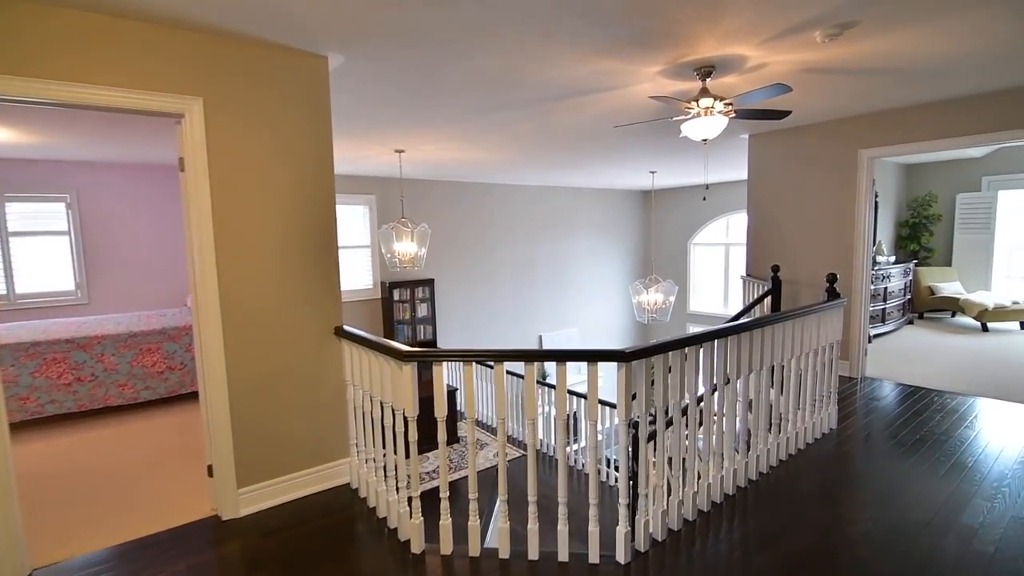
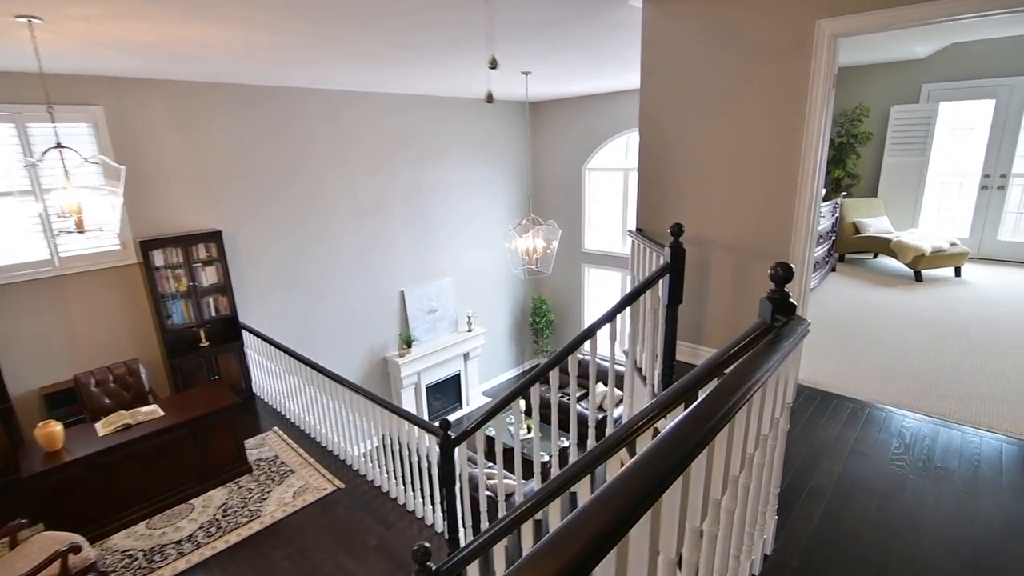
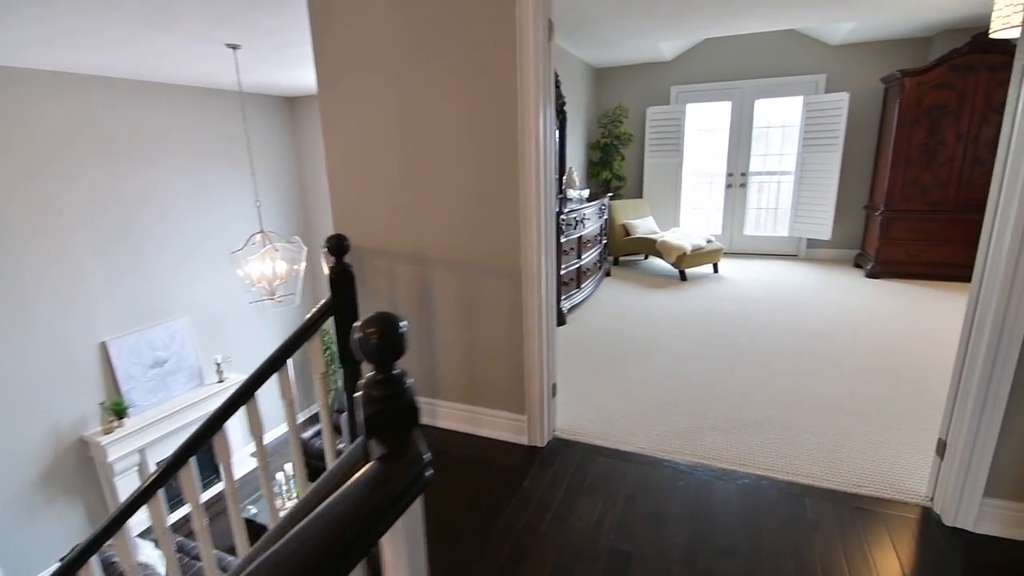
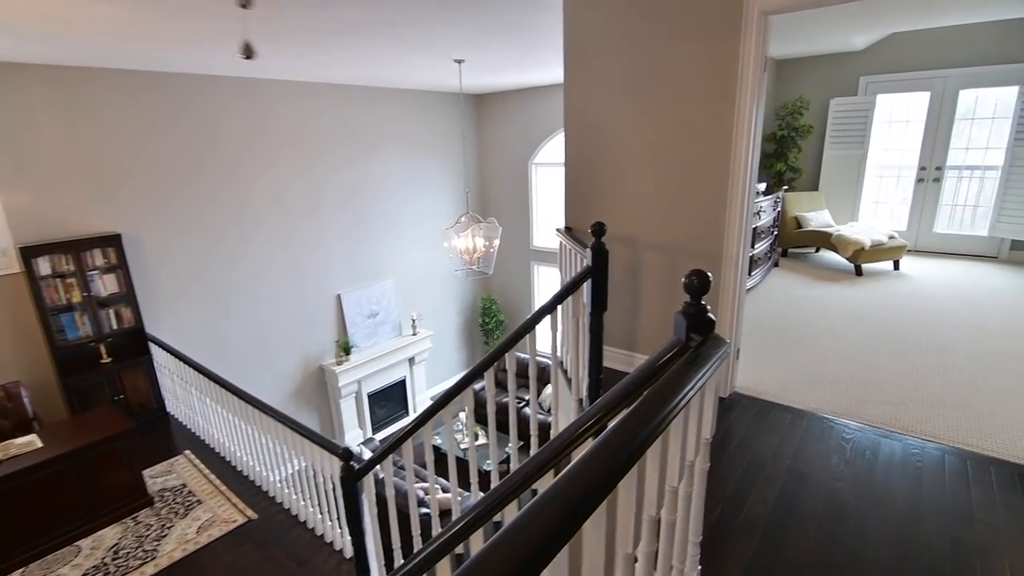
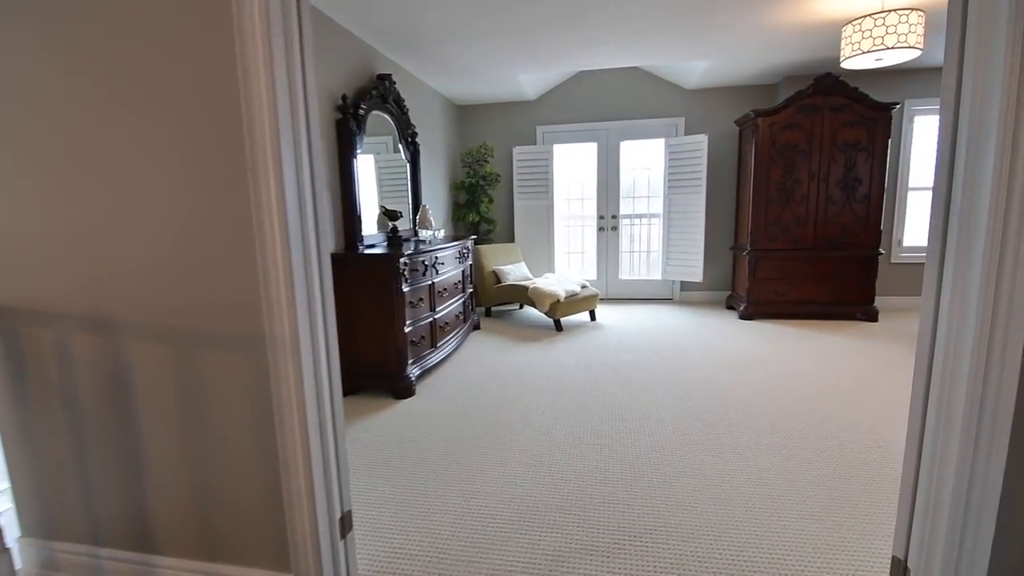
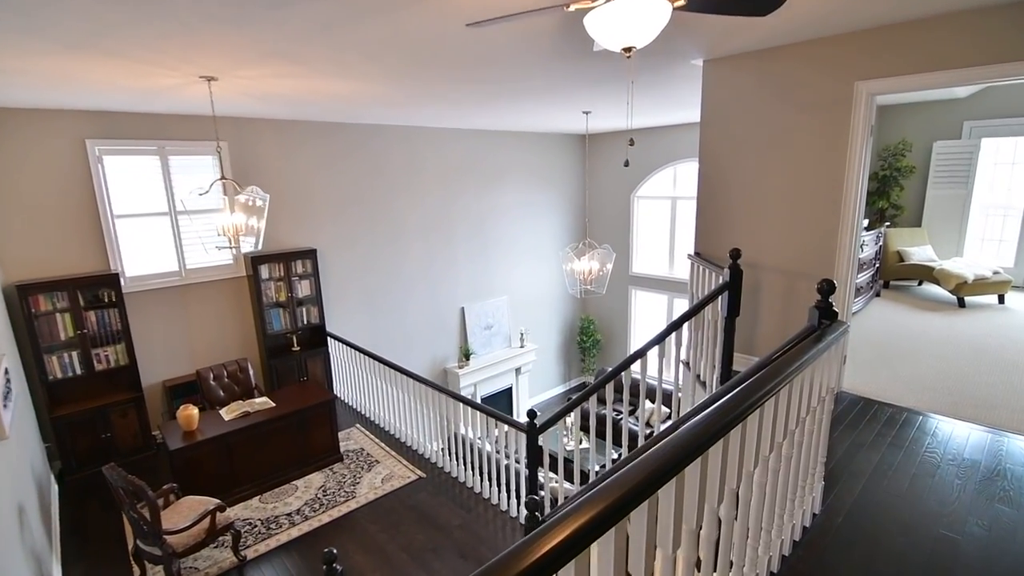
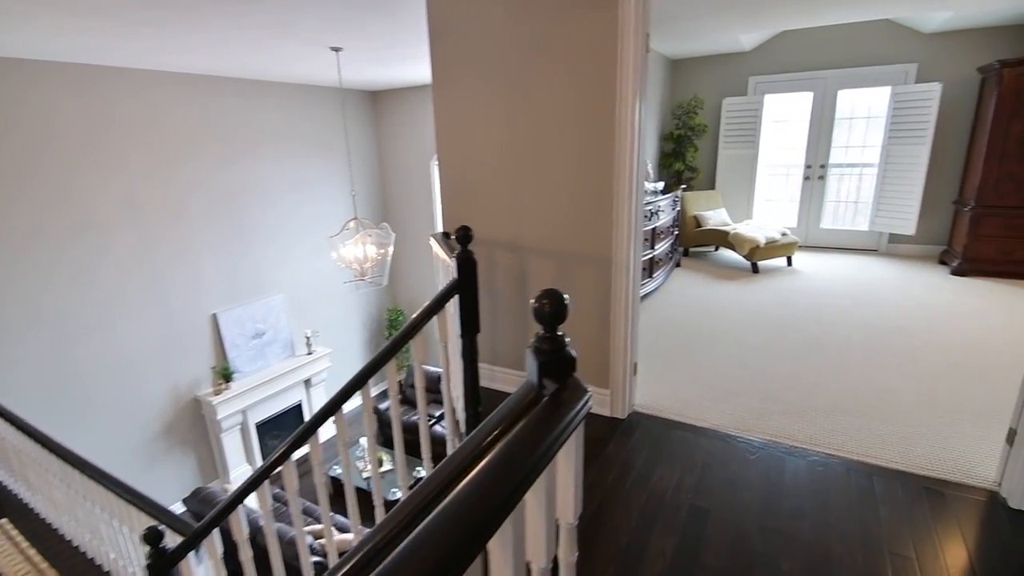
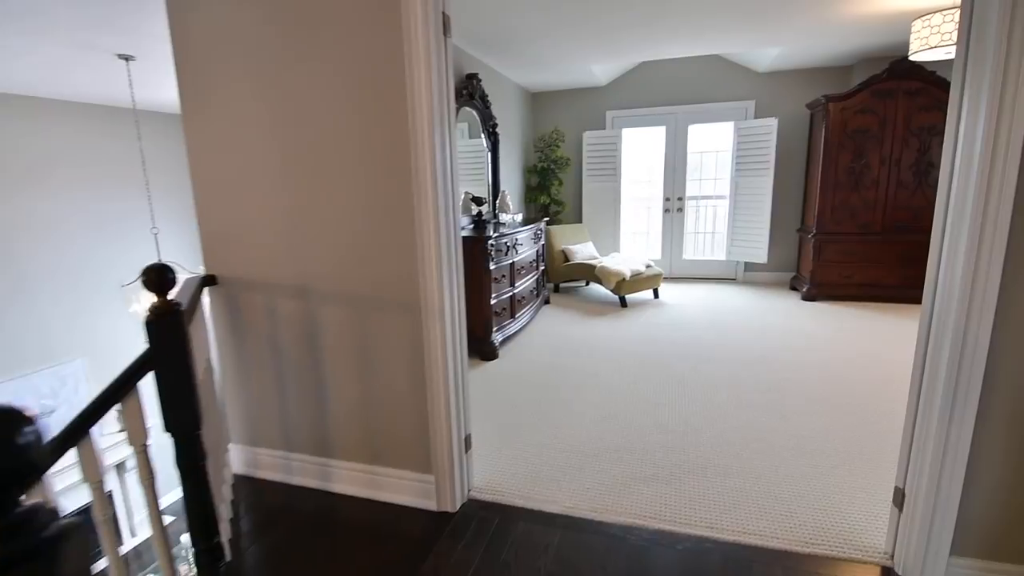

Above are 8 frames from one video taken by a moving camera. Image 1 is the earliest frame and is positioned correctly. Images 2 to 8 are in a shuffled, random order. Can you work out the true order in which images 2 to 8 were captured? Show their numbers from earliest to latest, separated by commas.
6, 2, 4, 7, 3, 8, 5
